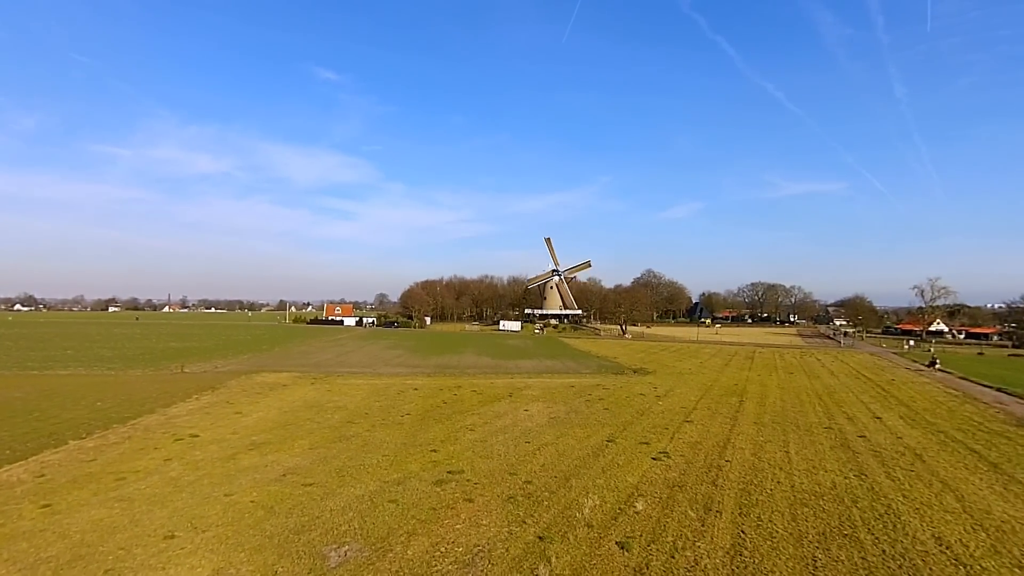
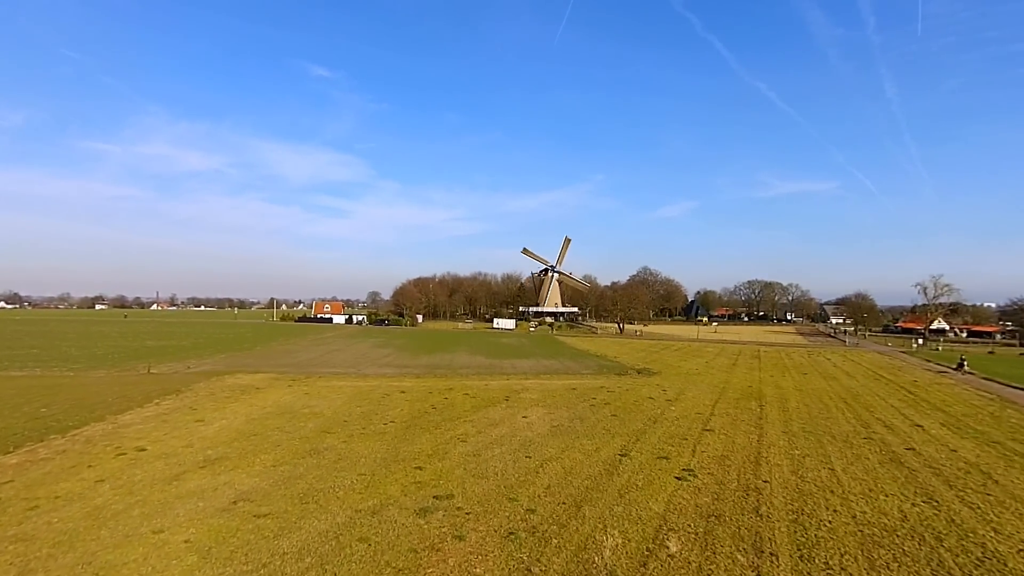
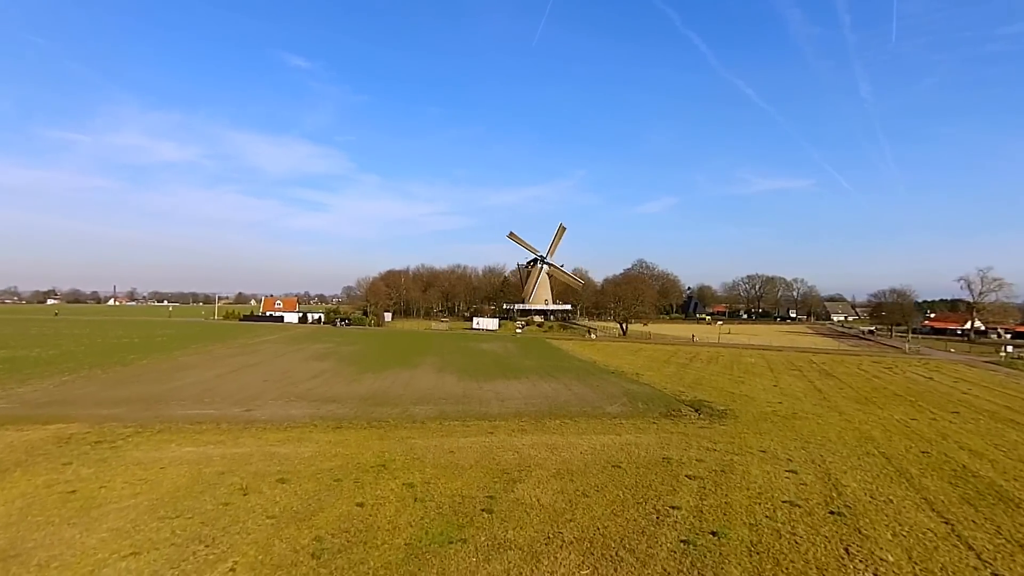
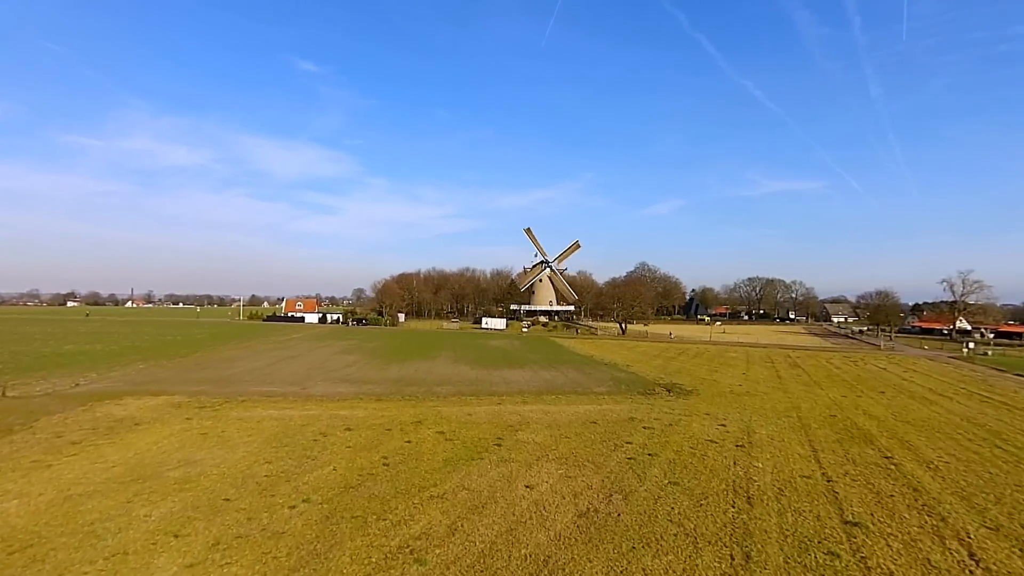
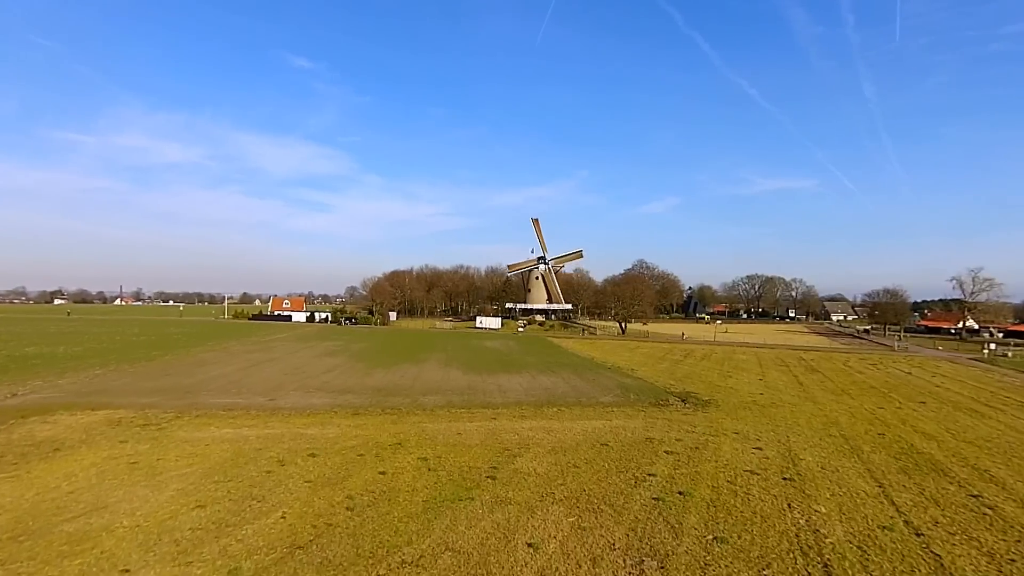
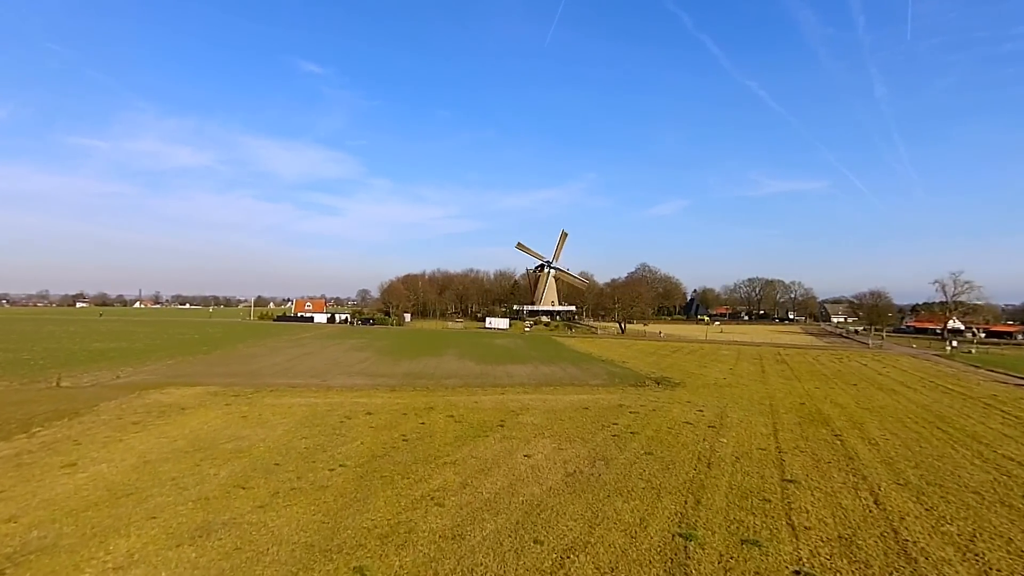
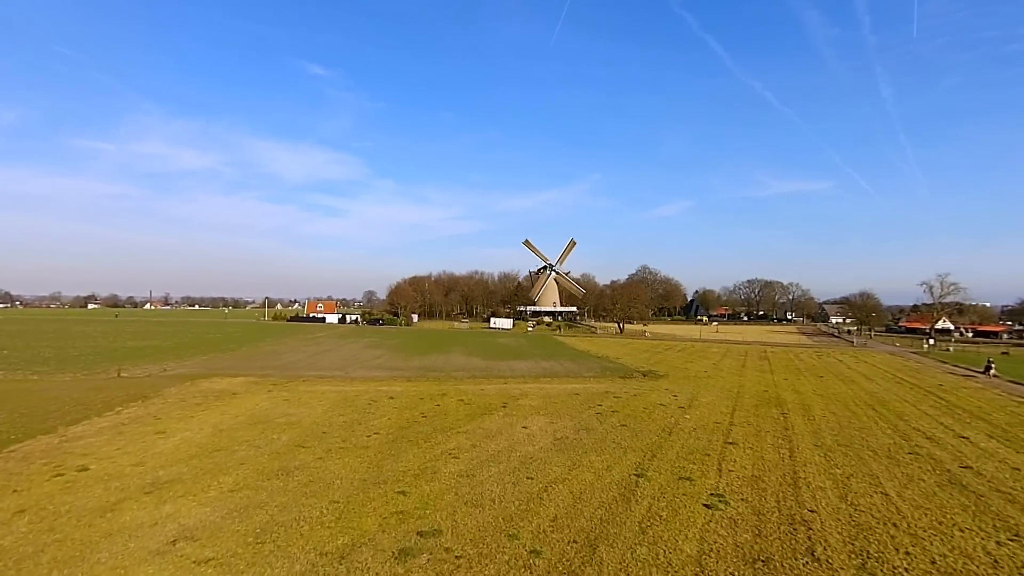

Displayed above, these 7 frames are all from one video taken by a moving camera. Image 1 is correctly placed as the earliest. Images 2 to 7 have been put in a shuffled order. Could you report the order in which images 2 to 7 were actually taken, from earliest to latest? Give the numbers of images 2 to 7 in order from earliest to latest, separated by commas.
2, 7, 6, 4, 5, 3
